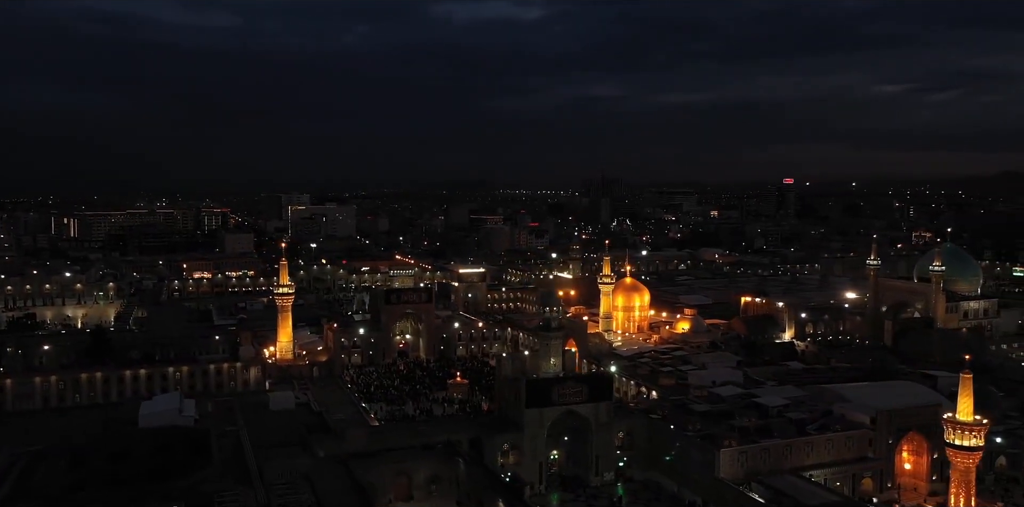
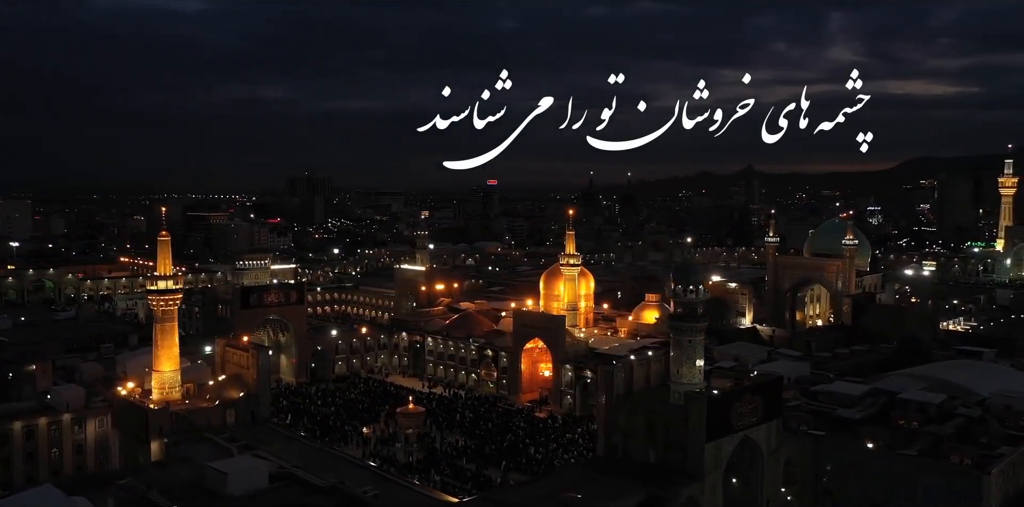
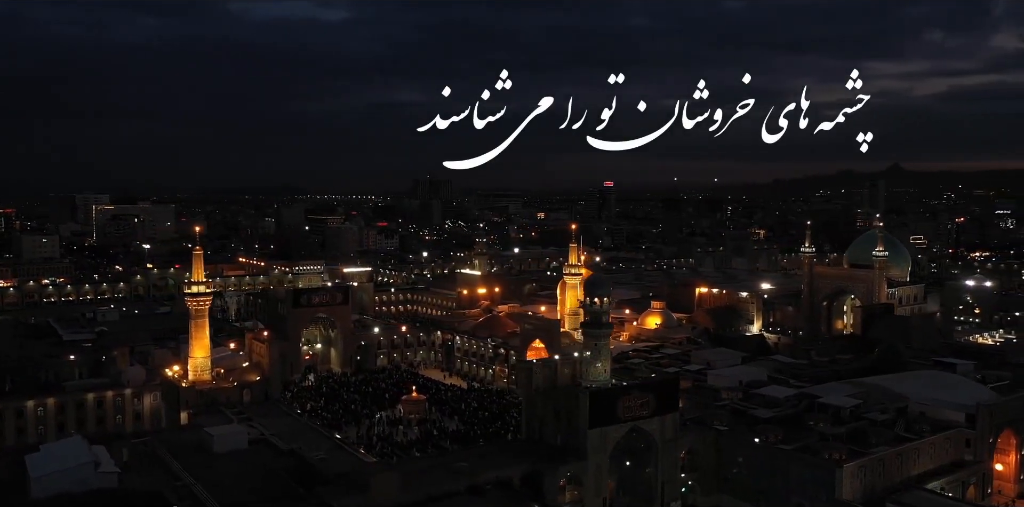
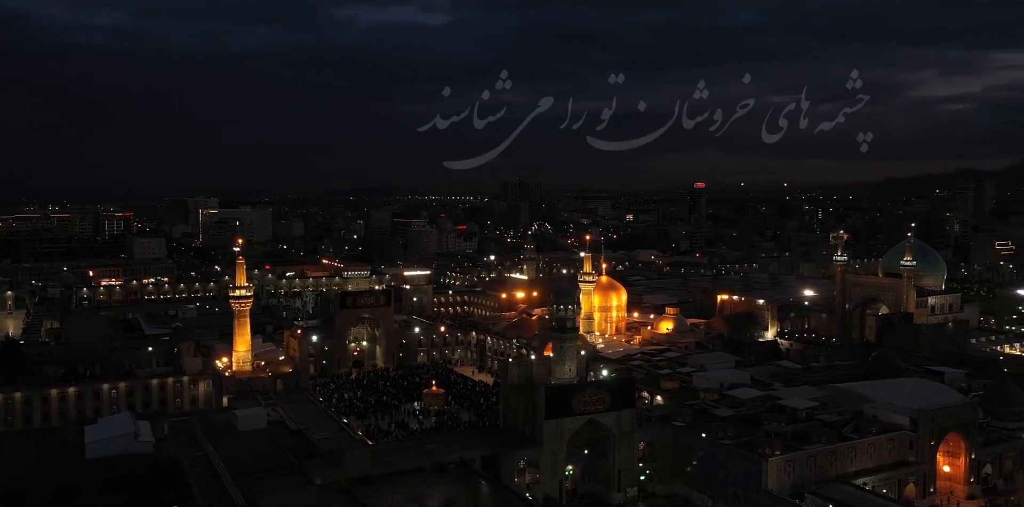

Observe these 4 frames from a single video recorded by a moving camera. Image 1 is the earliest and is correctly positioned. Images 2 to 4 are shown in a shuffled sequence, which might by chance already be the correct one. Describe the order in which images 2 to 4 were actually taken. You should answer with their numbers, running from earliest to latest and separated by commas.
4, 3, 2
